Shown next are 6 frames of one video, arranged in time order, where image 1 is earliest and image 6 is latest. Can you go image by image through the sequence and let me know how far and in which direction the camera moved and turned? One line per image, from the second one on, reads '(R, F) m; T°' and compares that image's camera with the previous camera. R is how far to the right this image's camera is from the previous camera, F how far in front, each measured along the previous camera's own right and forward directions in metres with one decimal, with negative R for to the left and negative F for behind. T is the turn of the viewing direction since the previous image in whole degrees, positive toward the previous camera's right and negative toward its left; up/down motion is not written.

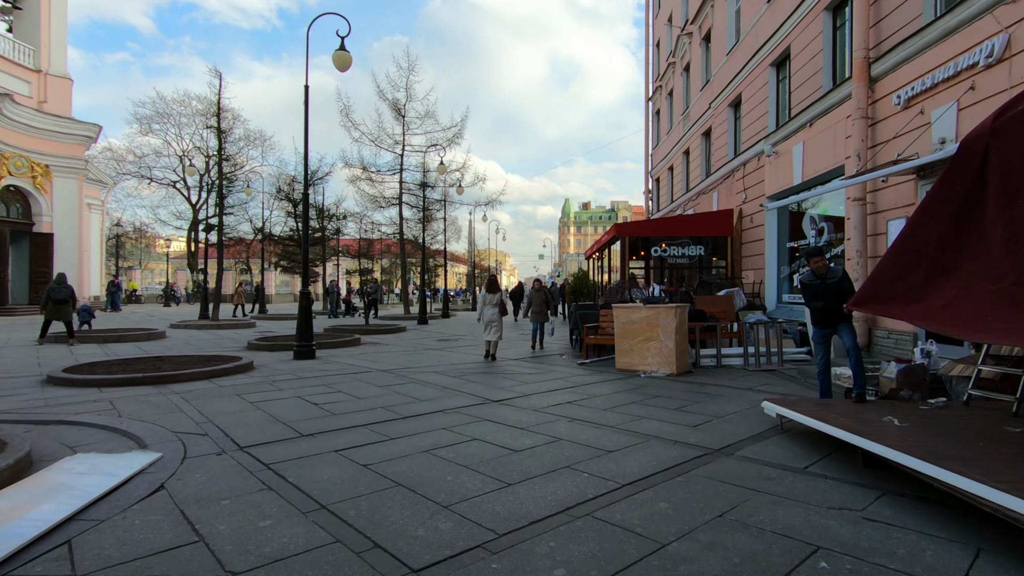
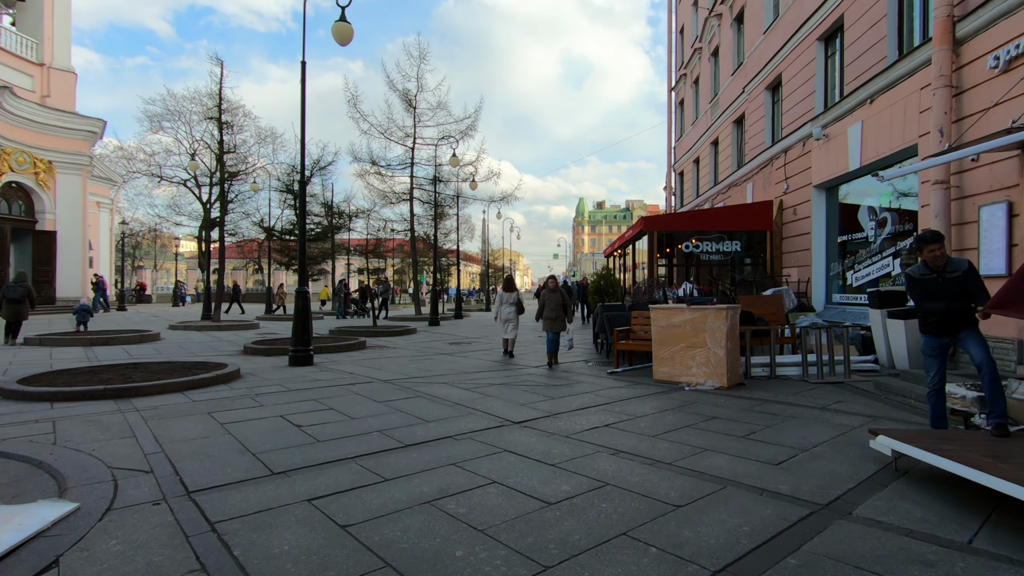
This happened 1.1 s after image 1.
(-0.1, +1.2) m; -1°
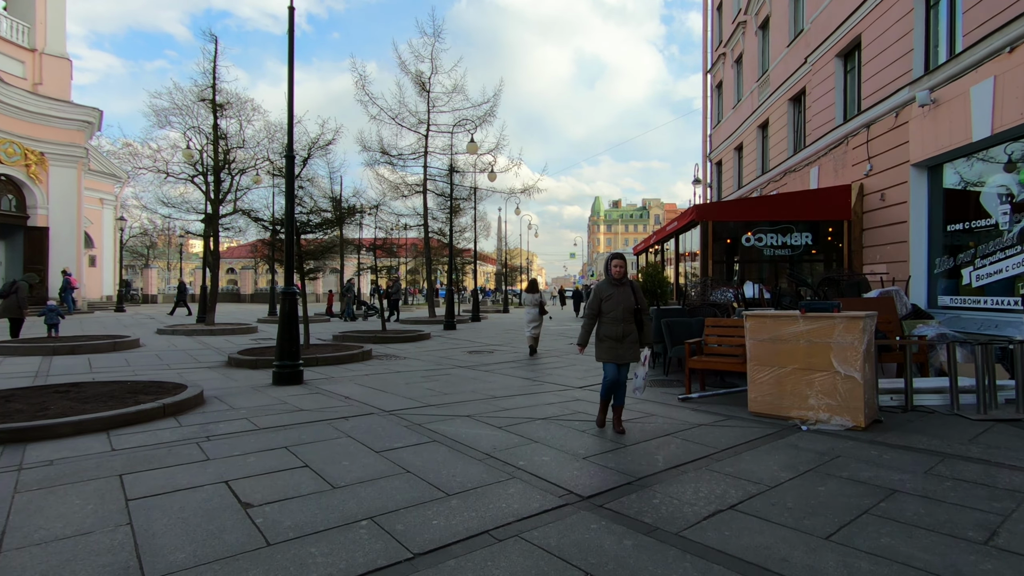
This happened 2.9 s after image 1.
(-0.4, +2.0) m; -1°
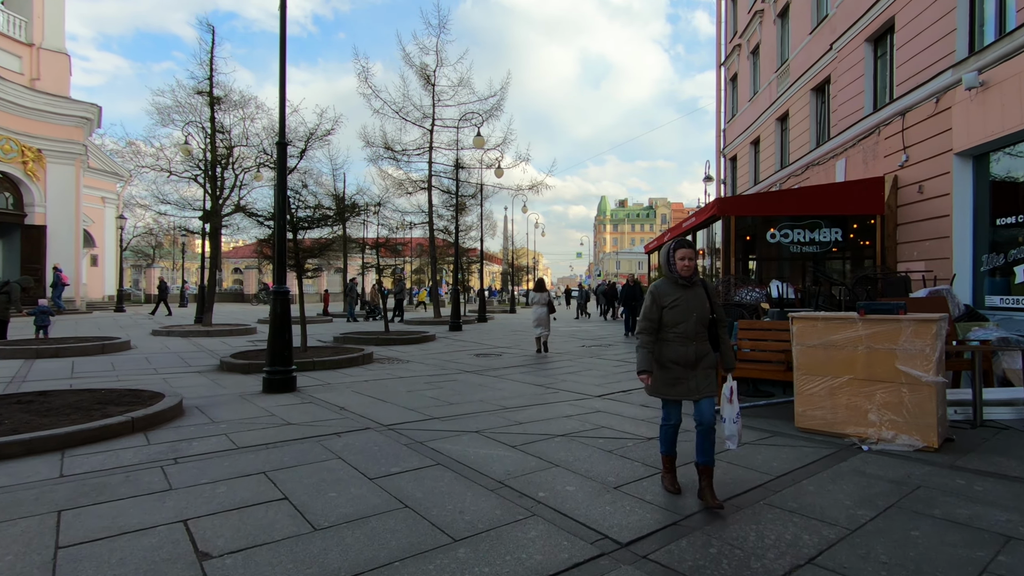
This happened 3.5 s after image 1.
(-0.1, +0.7) m; -1°
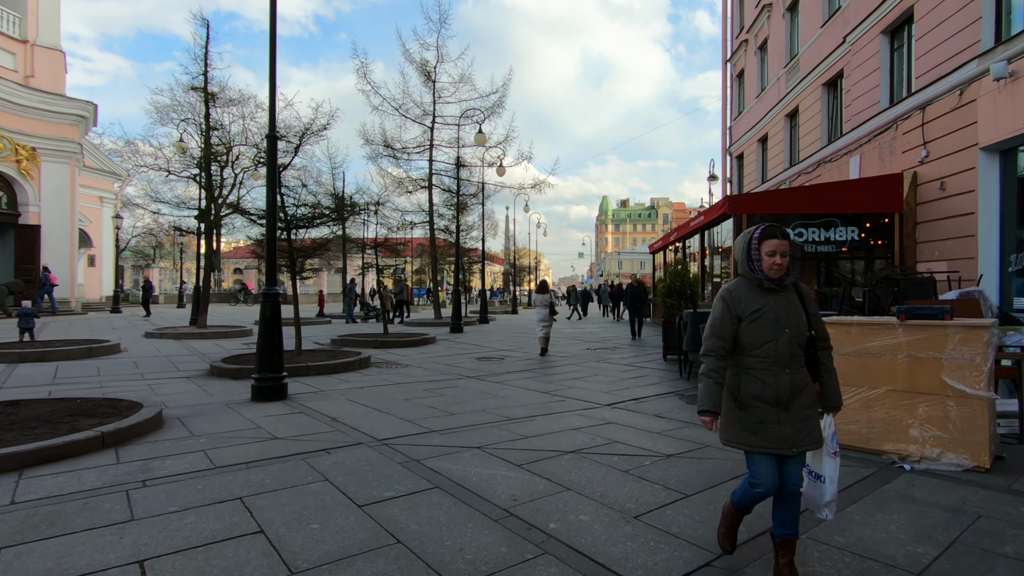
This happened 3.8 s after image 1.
(0.0, +0.4) m; 0°
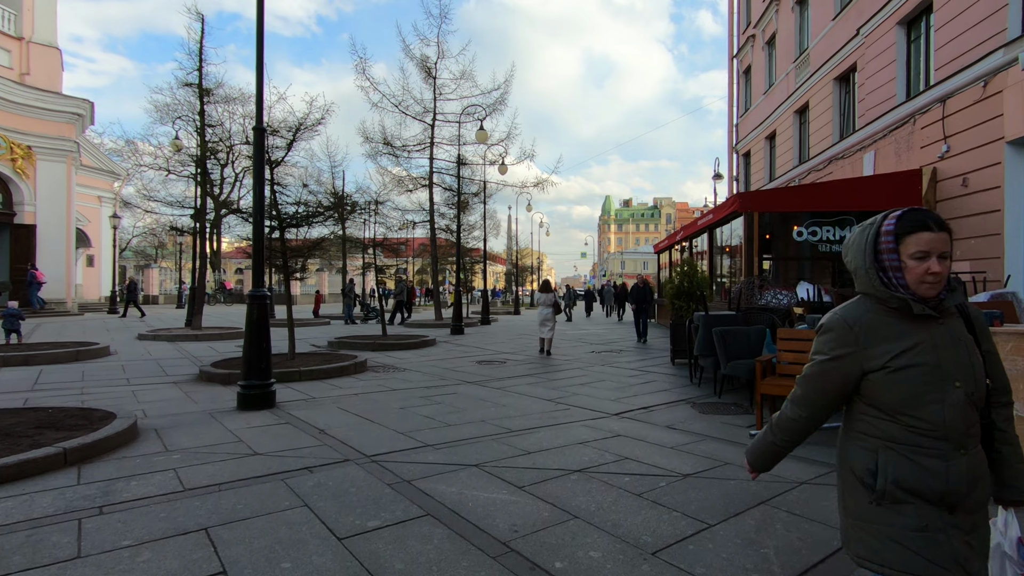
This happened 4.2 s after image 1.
(0.0, +0.4) m; 0°
